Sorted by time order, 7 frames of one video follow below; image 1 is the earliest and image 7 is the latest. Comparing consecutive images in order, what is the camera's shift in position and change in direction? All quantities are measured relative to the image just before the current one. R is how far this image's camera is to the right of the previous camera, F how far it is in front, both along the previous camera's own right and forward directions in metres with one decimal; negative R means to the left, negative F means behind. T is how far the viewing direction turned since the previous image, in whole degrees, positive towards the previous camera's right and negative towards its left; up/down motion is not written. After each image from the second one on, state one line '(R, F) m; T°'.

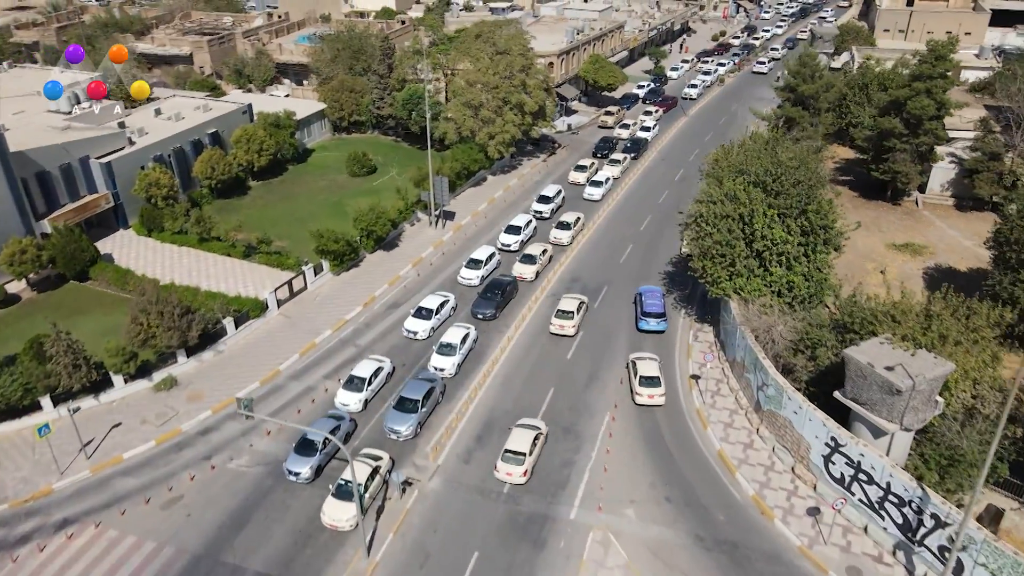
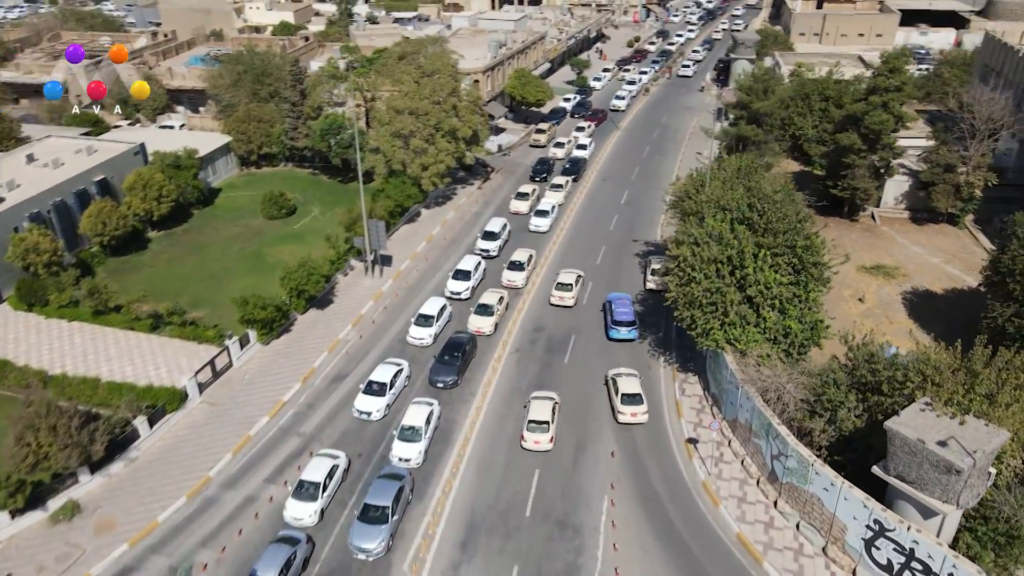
(-2.2, +4.6) m; +7°
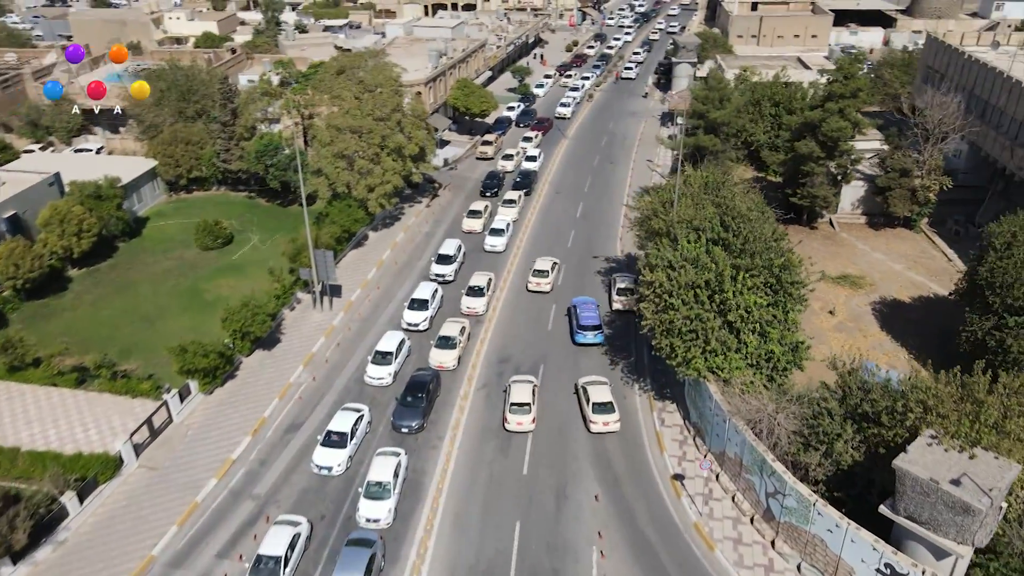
(-1.1, +2.2) m; +5°
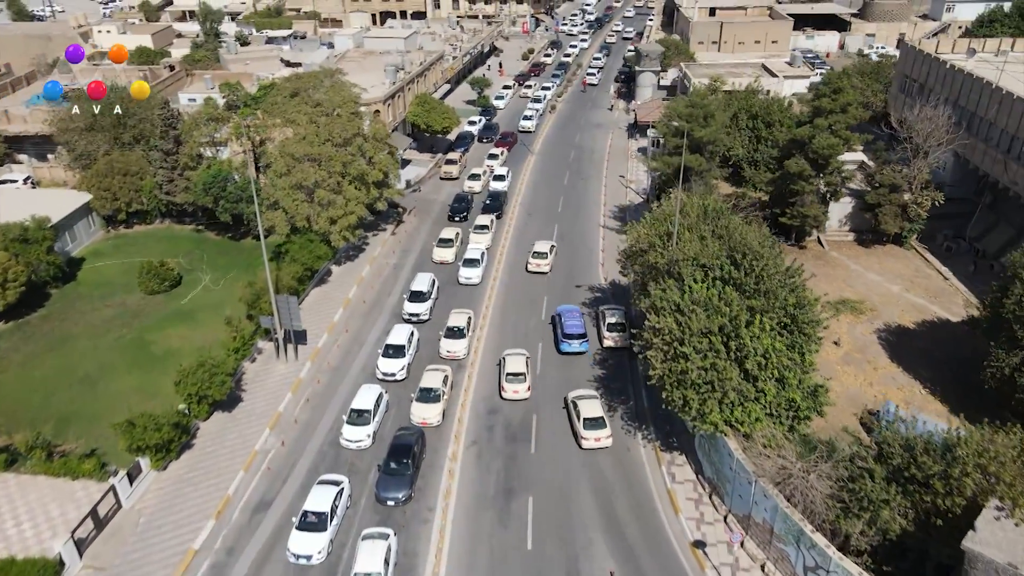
(-1.5, +3.2) m; +4°
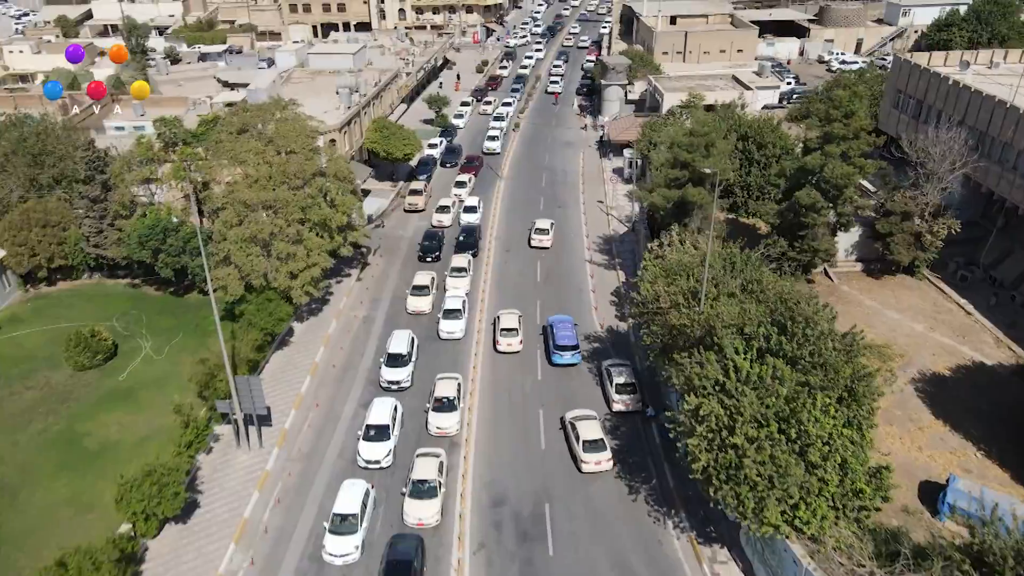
(-2.1, +4.6) m; +4°
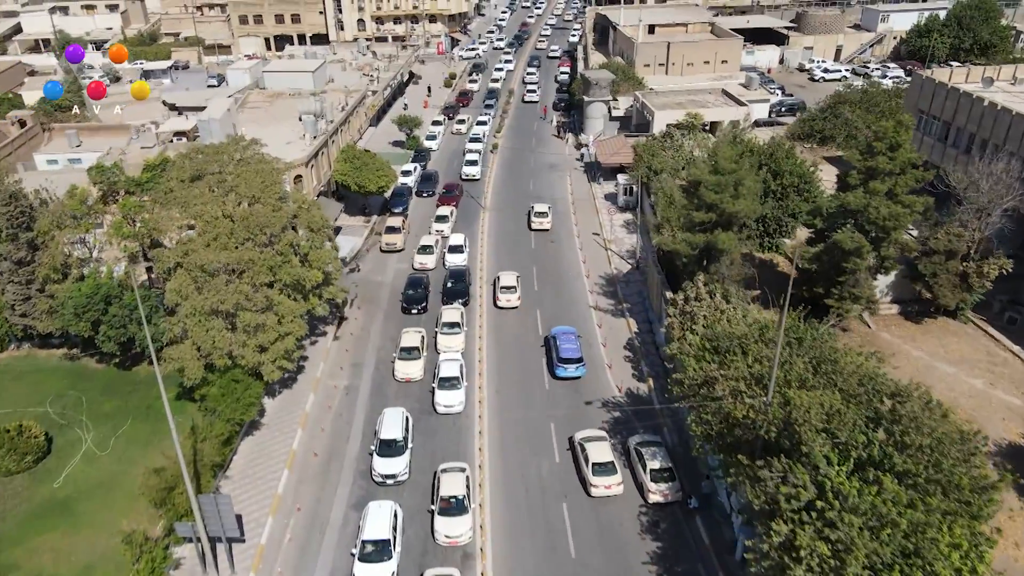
(-2.1, +5.1) m; +3°
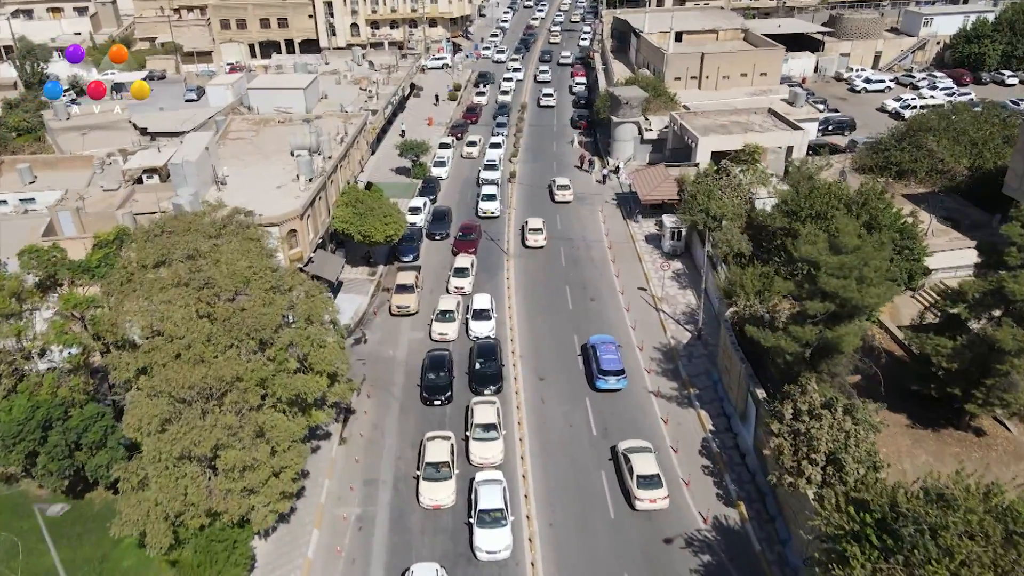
(-2.5, +7.6) m; +1°
